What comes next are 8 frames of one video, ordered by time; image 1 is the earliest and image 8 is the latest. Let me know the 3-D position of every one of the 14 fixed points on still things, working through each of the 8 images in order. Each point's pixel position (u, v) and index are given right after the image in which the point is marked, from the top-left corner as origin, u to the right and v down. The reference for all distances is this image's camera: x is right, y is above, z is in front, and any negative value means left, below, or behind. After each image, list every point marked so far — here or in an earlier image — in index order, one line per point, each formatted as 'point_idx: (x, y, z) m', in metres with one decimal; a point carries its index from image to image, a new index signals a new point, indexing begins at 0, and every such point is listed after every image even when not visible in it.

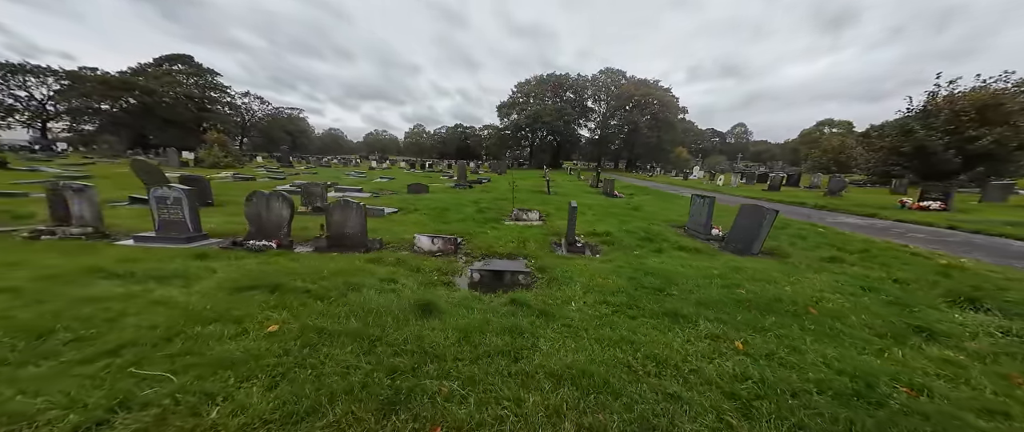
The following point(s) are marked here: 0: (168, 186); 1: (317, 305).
0: (-7.2, +0.7, +6.3) m
1: (-1.6, -0.7, +2.5) m
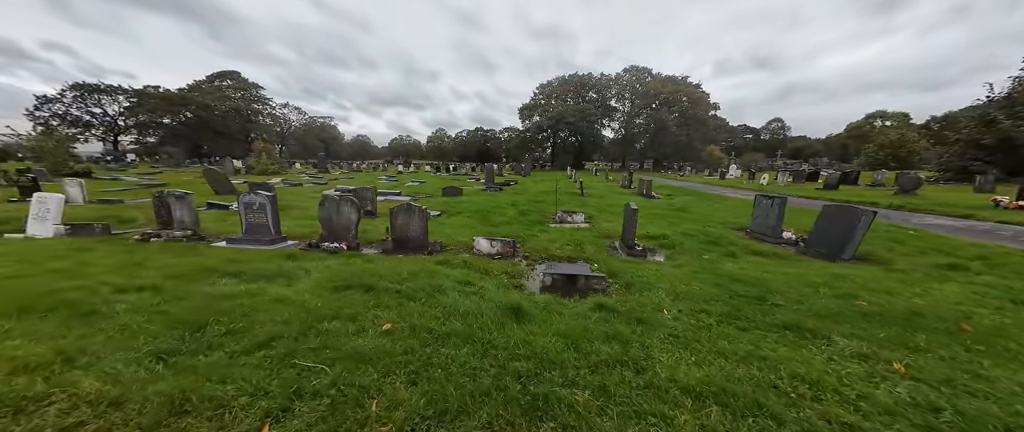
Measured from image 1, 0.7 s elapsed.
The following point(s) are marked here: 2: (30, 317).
0: (-6.0, +0.6, +7.1) m
1: (-0.8, -0.8, +2.6) m
2: (-3.7, -0.8, +2.4) m
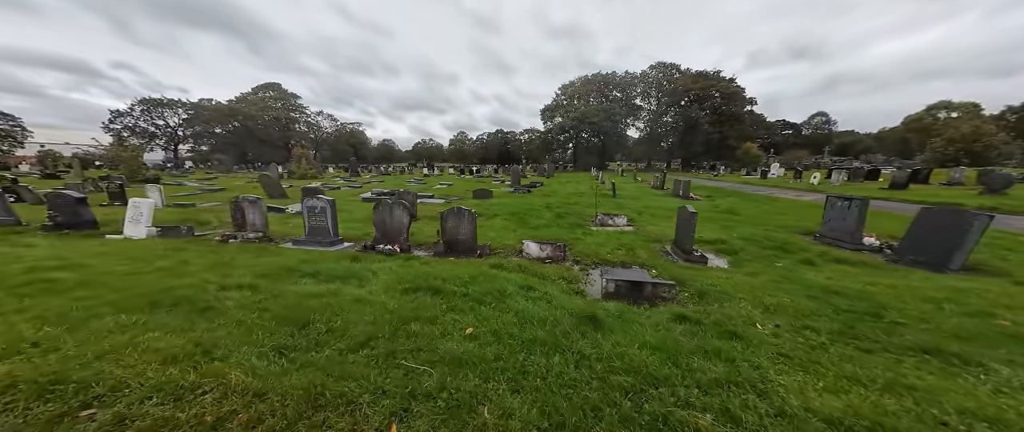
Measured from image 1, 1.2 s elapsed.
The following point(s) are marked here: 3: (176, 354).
0: (-5.0, +0.5, +7.7) m
1: (-0.2, -0.8, +2.7) m
2: (-3.1, -0.9, +2.7) m
3: (-2.1, -0.9, +1.9) m
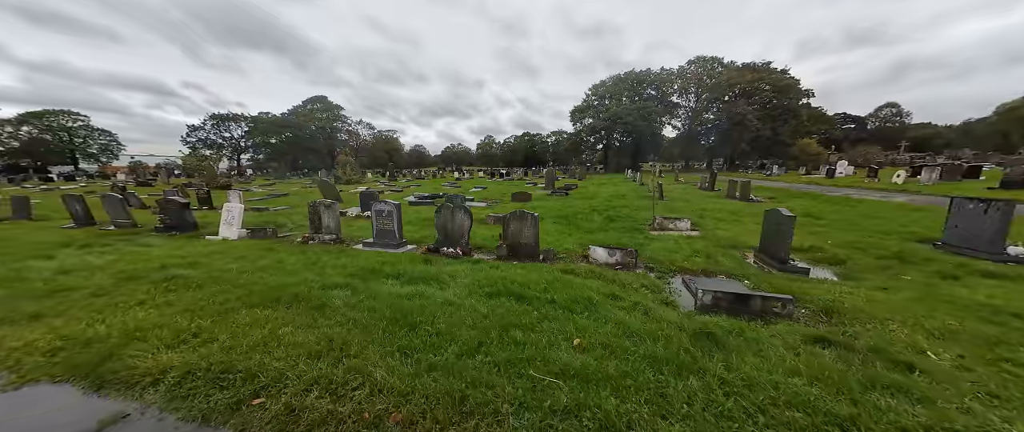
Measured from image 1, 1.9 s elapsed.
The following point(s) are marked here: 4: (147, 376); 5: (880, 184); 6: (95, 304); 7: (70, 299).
0: (-3.4, +0.4, +8.1) m
1: (+0.6, -0.9, +2.6) m
2: (-2.2, -0.9, +3.0) m
3: (-1.4, -0.9, +2.1) m
4: (-2.4, -1.0, +2.0) m
5: (+22.4, +2.0, +17.6) m
6: (-4.6, -1.0, +3.4) m
7: (-5.5, -1.0, +3.7) m
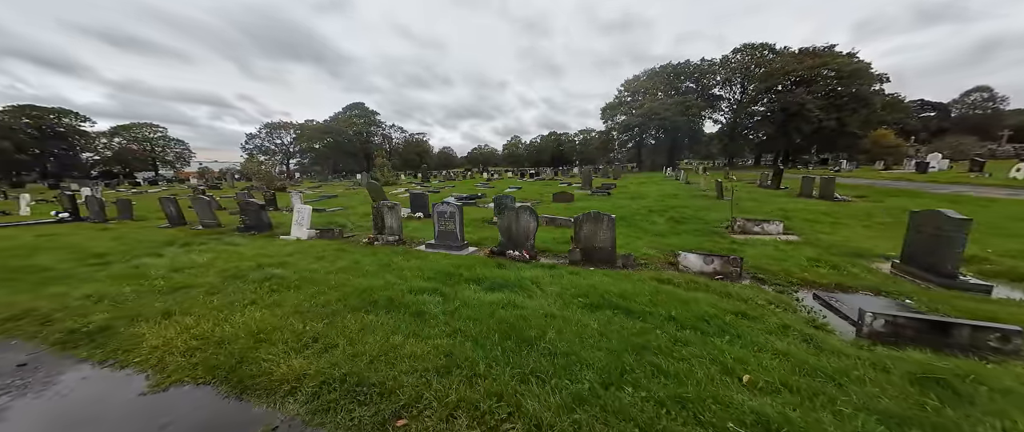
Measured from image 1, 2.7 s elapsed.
0: (-1.8, +0.3, +8.2) m
1: (+1.5, -0.9, +2.1) m
2: (-1.2, -1.0, +2.9) m
3: (-0.5, -0.9, +1.9) m
4: (-1.5, -1.1, +2.0) m
5: (+25.0, +1.9, +14.3) m
6: (-3.5, -1.0, +3.6) m
7: (-4.3, -1.1, +4.1) m
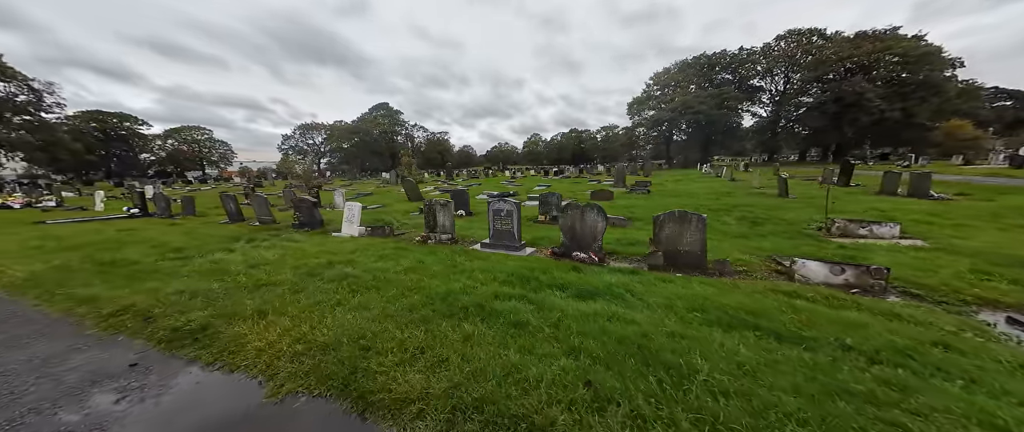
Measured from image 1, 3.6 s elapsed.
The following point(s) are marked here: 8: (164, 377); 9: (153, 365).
0: (-0.3, +0.4, +7.9) m
1: (+2.4, -0.9, +1.6) m
2: (-0.3, -1.0, +2.6) m
3: (+0.4, -1.0, +1.5) m
4: (-0.6, -1.1, +1.7) m
5: (+27.0, +1.8, +11.3) m
6: (-2.4, -1.0, +3.5) m
7: (-3.2, -1.1, +4.1) m
8: (-2.8, -1.3, +2.5) m
9: (-3.2, -1.3, +2.7) m
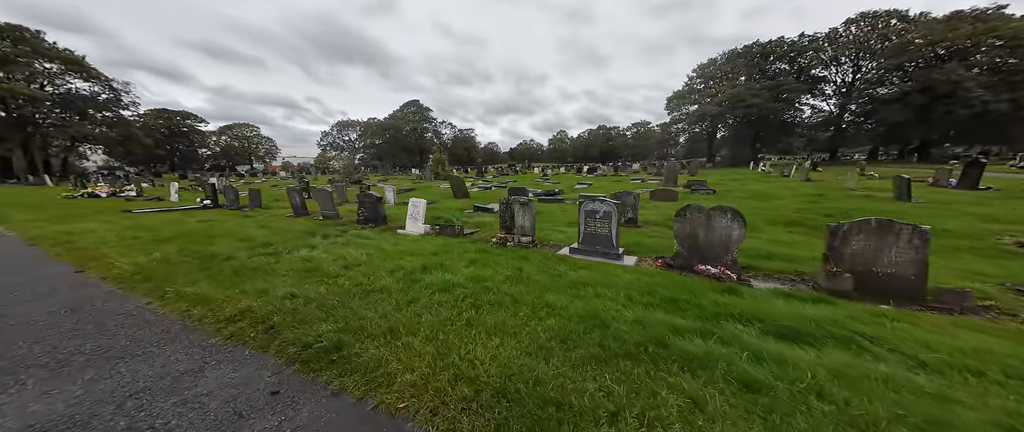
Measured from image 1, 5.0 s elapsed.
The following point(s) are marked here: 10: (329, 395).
0: (+2.0, +0.3, +7.1) m
1: (+3.8, -1.1, +0.5) m
2: (+1.2, -1.1, +1.9) m
3: (+1.7, -1.1, +0.7) m
4: (+0.8, -1.2, +1.0) m
5: (+29.5, +1.3, +6.8) m
6: (-0.8, -1.1, +3.0) m
7: (-1.5, -1.1, +3.7) m
8: (-1.3, -1.4, +2.0) m
9: (-1.6, -1.4, +2.3) m
10: (-1.3, -1.3, +2.2) m
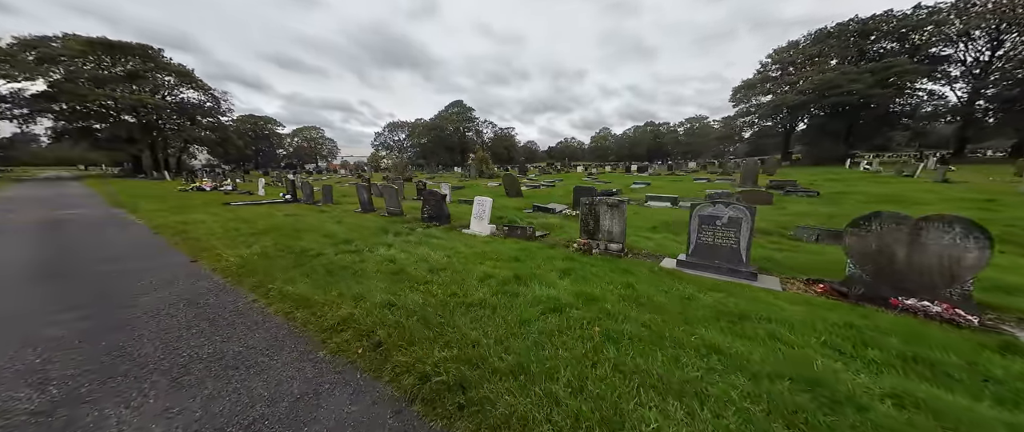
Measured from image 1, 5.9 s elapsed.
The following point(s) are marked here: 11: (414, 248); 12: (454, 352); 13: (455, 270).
0: (+3.9, +0.2, +5.8) m
1: (+4.6, -1.3, -1.0) m
2: (+2.3, -1.2, +0.8) m
3: (+2.6, -1.2, -0.4) m
4: (+1.7, -1.3, 0.0) m
5: (+31.0, +0.5, +1.0) m
6: (+0.5, -1.2, +2.3) m
7: (-0.1, -1.2, +3.1) m
8: (-0.2, -1.4, +1.4) m
9: (-0.5, -1.4, +1.7) m
10: (-0.2, -1.4, +1.6) m
11: (-2.3, -0.9, +8.1) m
12: (-0.5, -1.2, +2.7) m
13: (-1.0, -1.0, +5.7) m
